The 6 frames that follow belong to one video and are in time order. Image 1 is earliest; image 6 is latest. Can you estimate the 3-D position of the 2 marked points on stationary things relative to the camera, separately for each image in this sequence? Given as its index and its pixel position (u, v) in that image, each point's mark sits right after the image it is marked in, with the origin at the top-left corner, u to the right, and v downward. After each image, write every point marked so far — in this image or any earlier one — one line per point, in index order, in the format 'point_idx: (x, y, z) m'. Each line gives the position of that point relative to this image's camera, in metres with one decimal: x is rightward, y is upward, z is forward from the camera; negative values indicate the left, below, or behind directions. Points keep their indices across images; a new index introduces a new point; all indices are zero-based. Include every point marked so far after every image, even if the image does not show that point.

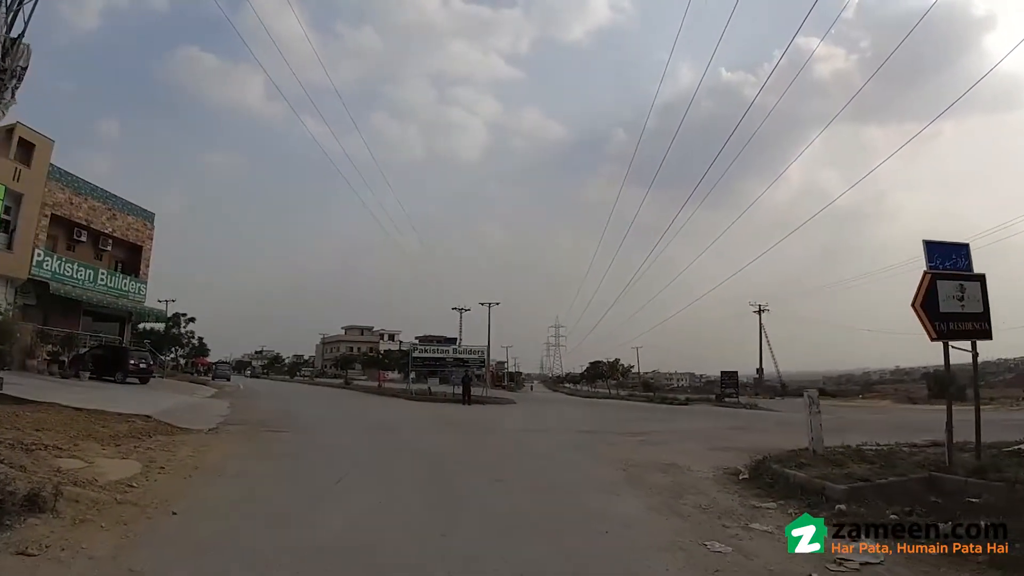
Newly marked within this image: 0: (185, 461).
0: (-5.2, -2.8, +10.2) m
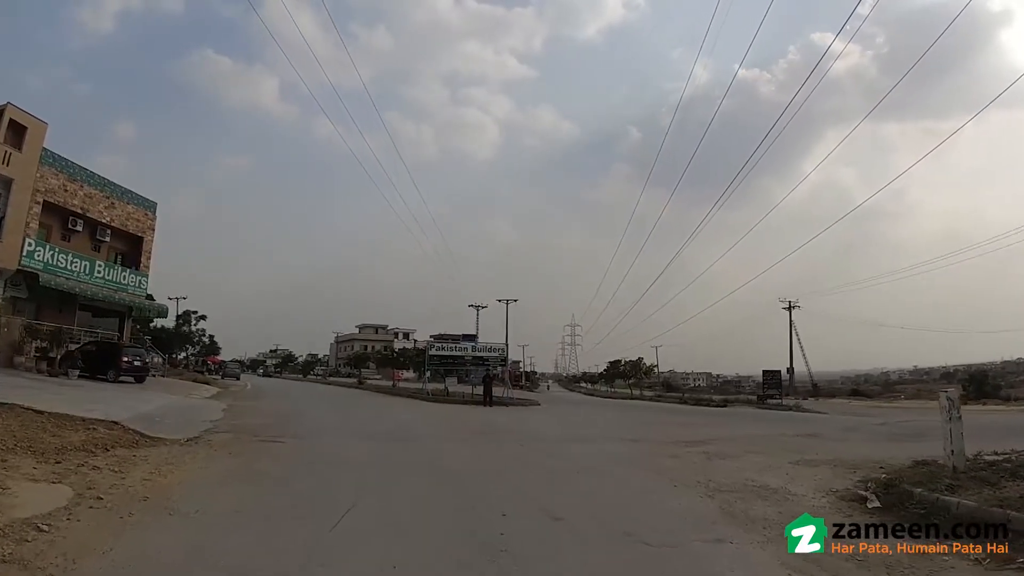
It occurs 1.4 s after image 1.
0: (-4.5, -2.4, +7.6) m
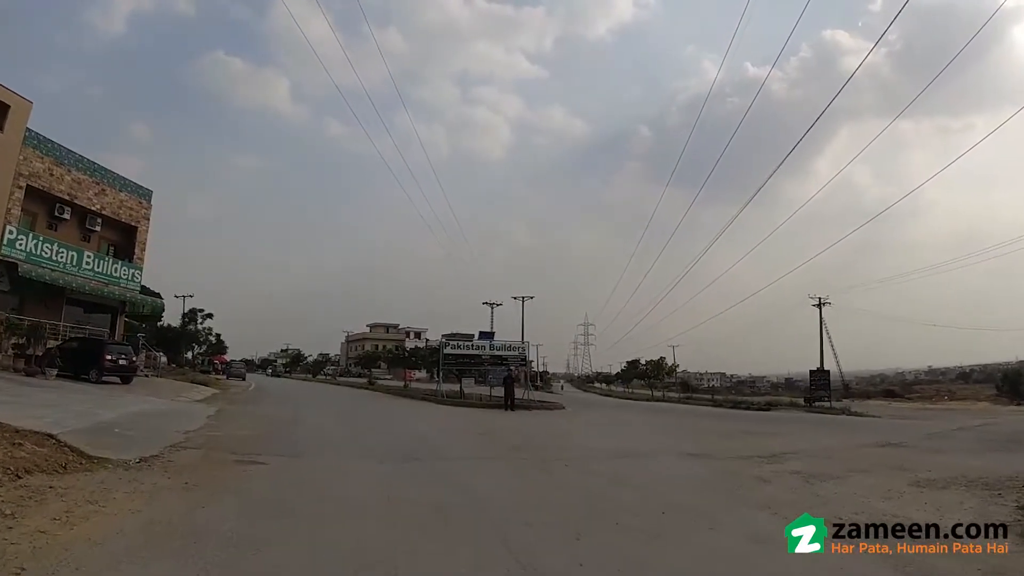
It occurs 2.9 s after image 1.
0: (-3.8, -2.0, +4.9) m
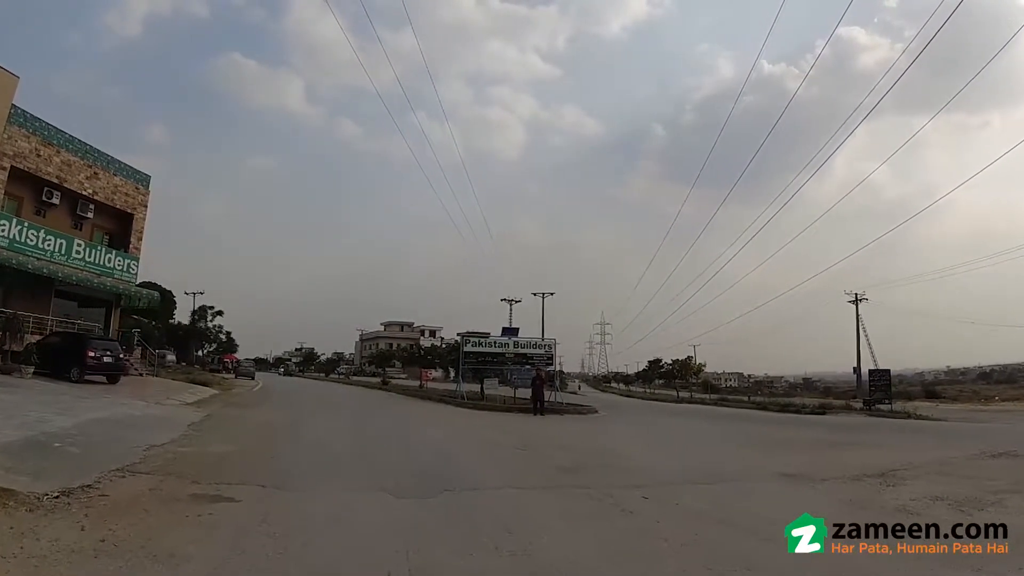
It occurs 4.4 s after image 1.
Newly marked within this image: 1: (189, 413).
0: (-3.1, -1.6, +2.1) m
1: (-7.9, -3.0, +15.7) m
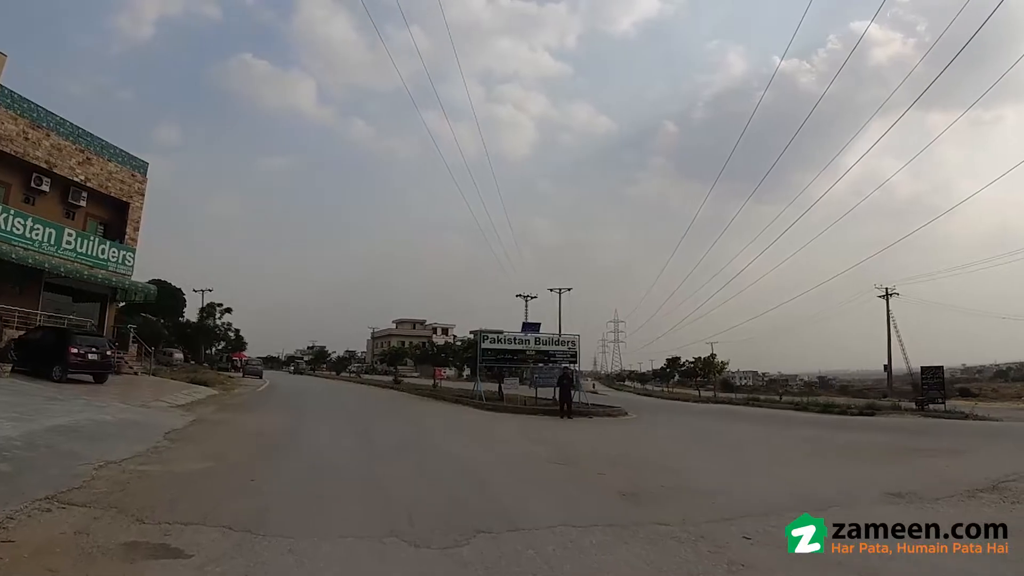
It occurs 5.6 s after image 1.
0: (-2.7, -1.4, +0.1) m
1: (-7.2, -2.7, +13.7) m
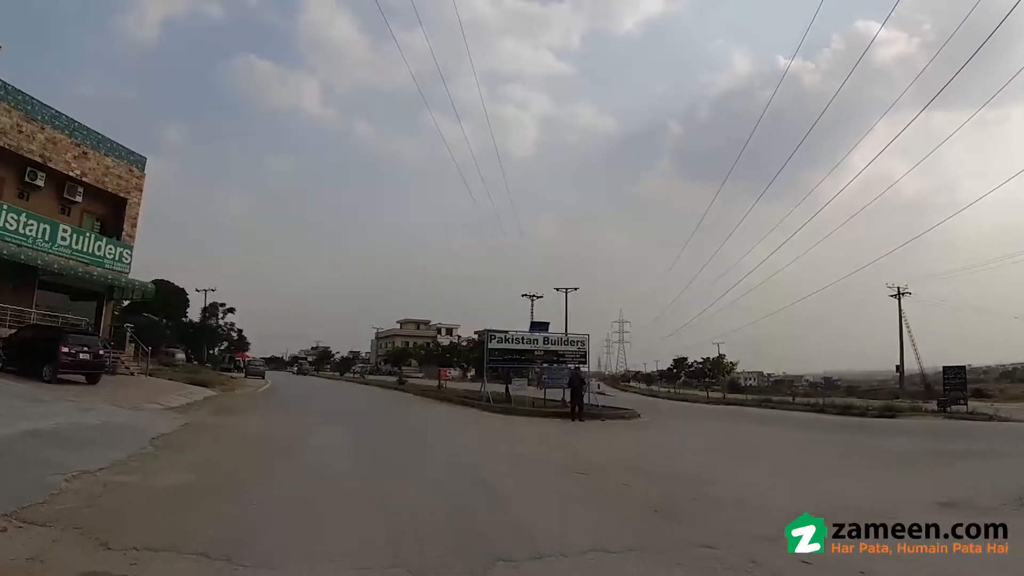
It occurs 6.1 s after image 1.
0: (-2.6, -1.3, -0.8) m
1: (-7.0, -2.6, +12.9) m
